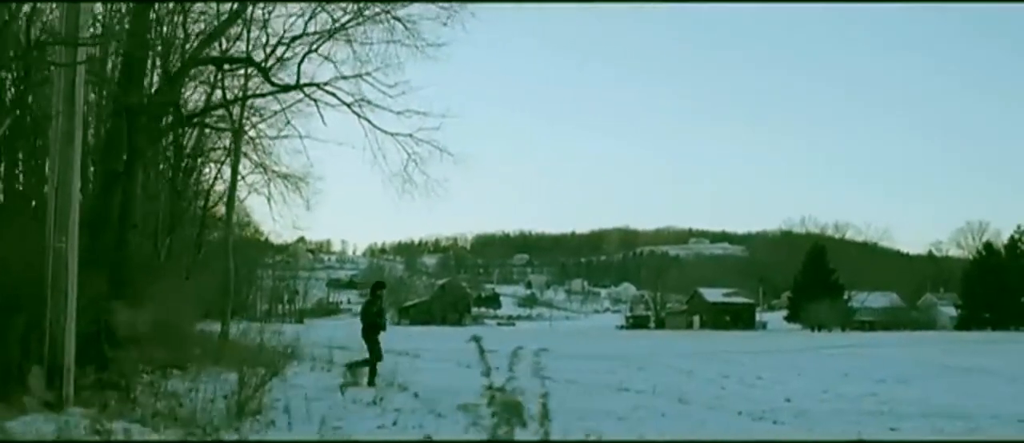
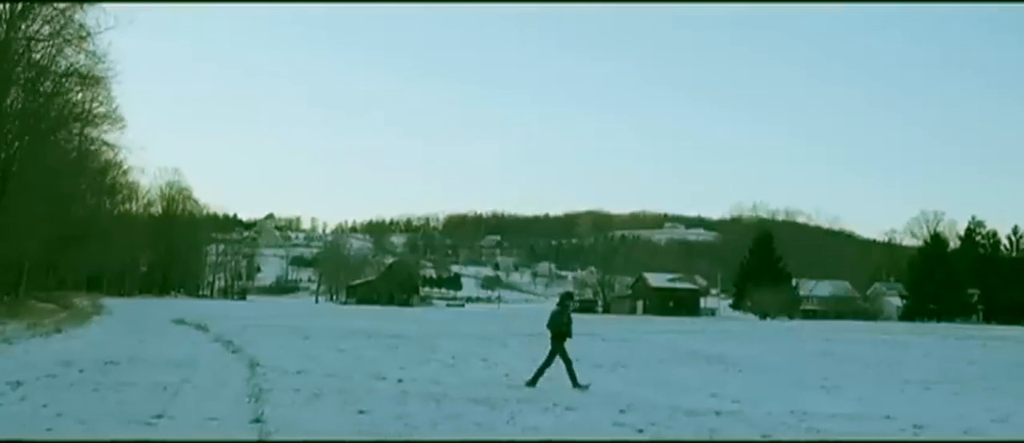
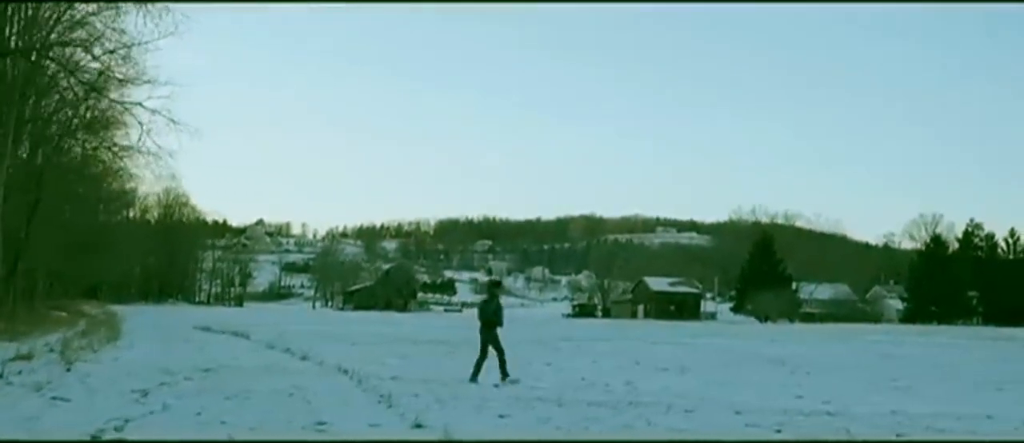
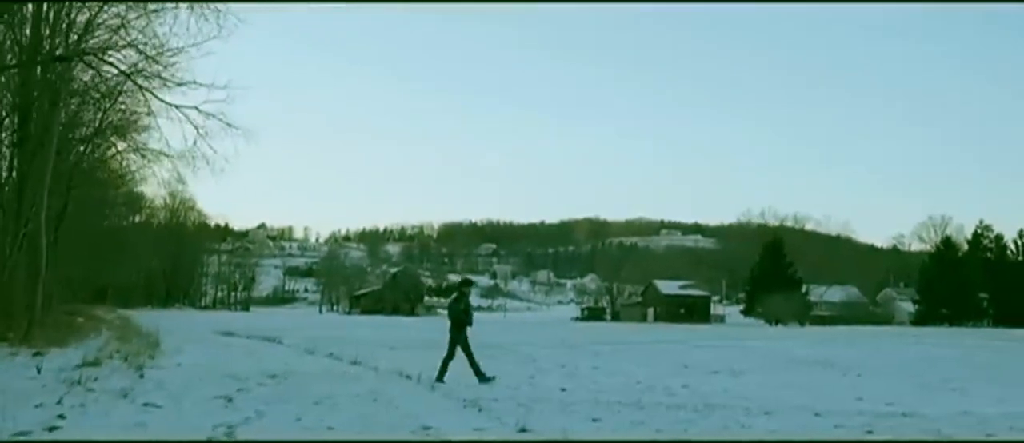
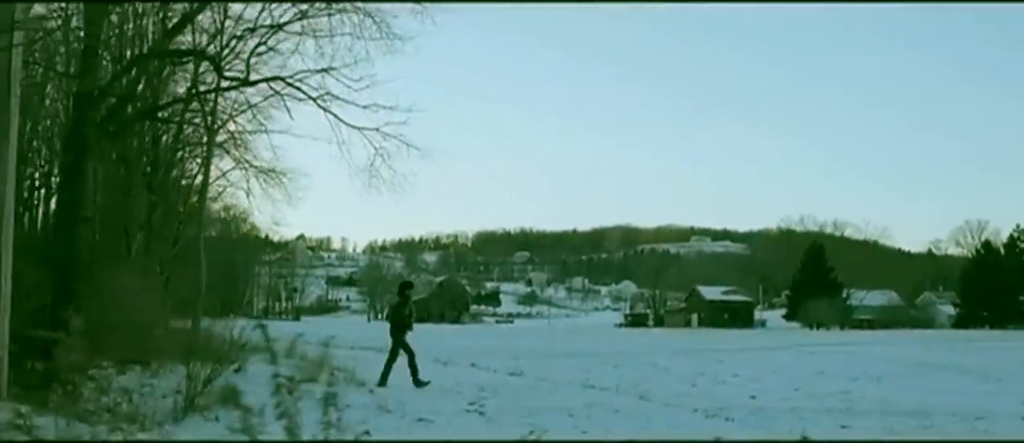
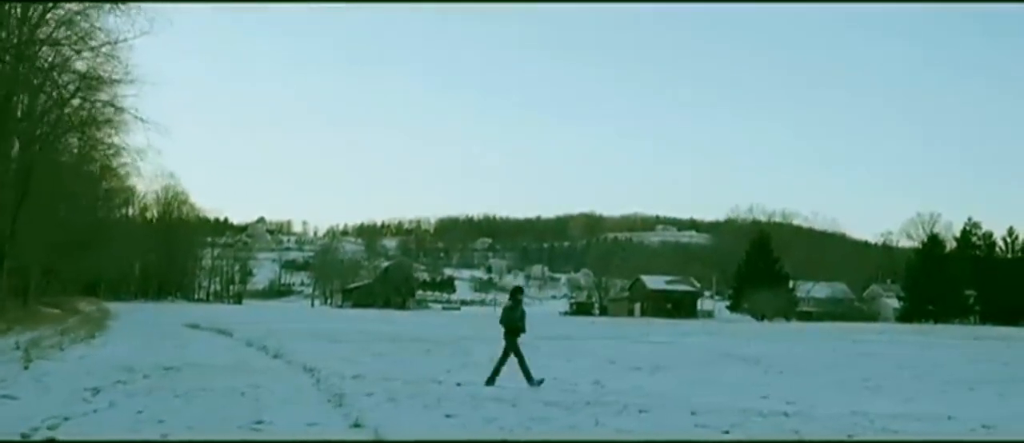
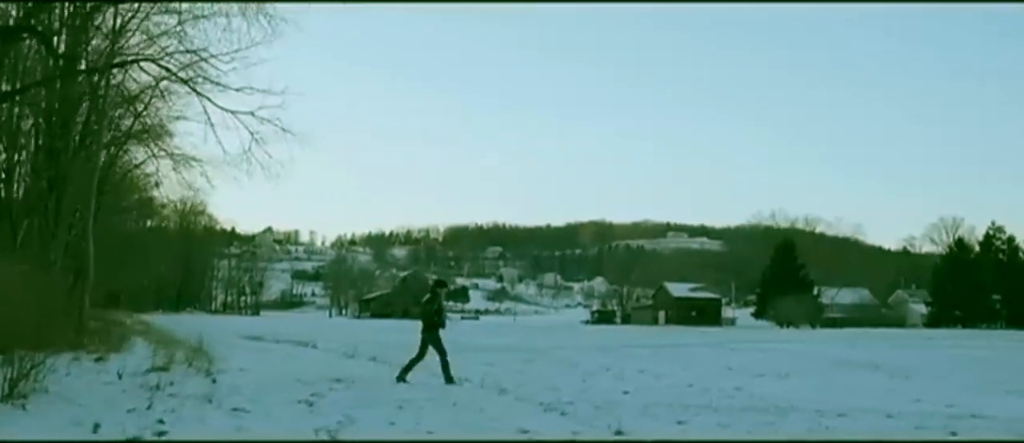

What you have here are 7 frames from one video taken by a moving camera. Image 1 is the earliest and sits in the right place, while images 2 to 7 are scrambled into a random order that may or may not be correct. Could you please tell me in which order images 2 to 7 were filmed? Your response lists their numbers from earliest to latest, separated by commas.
5, 7, 4, 3, 6, 2
